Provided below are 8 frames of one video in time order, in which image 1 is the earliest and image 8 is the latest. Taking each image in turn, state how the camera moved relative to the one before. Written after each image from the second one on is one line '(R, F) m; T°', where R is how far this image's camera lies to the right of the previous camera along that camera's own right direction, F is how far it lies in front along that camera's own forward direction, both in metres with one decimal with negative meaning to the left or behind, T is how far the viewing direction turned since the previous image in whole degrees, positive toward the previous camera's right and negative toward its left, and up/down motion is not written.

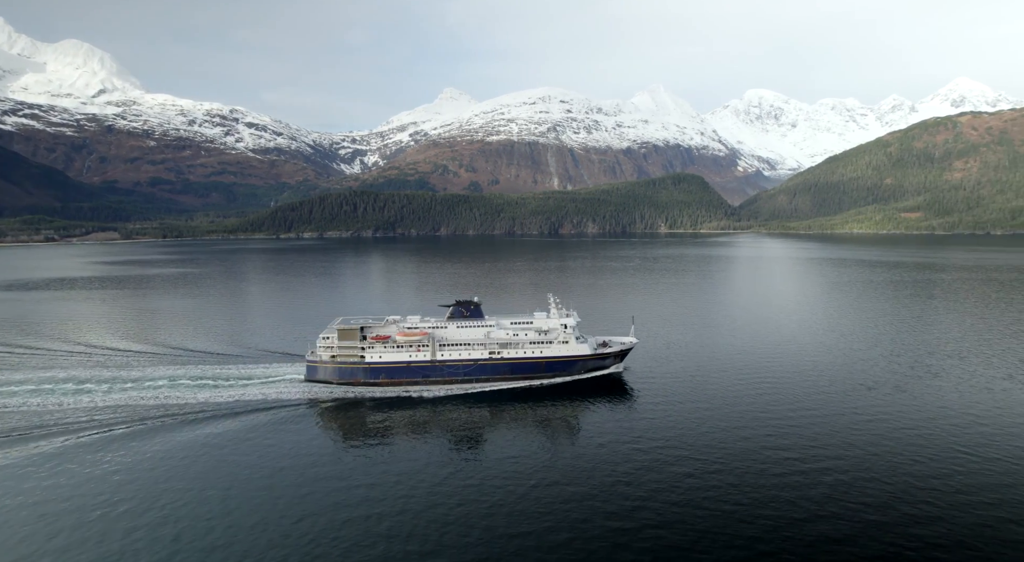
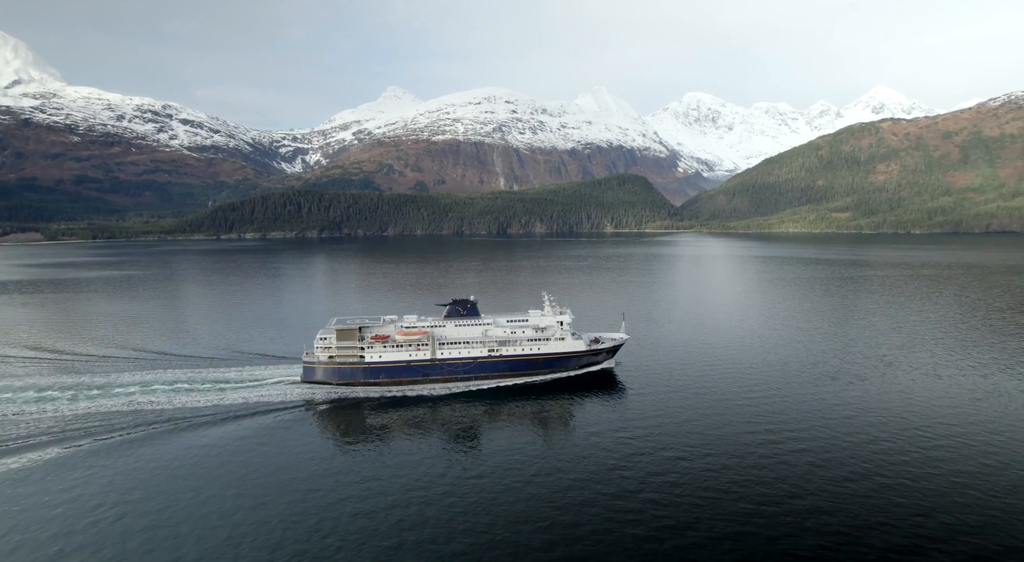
(-3.8, -0.6) m; +5°
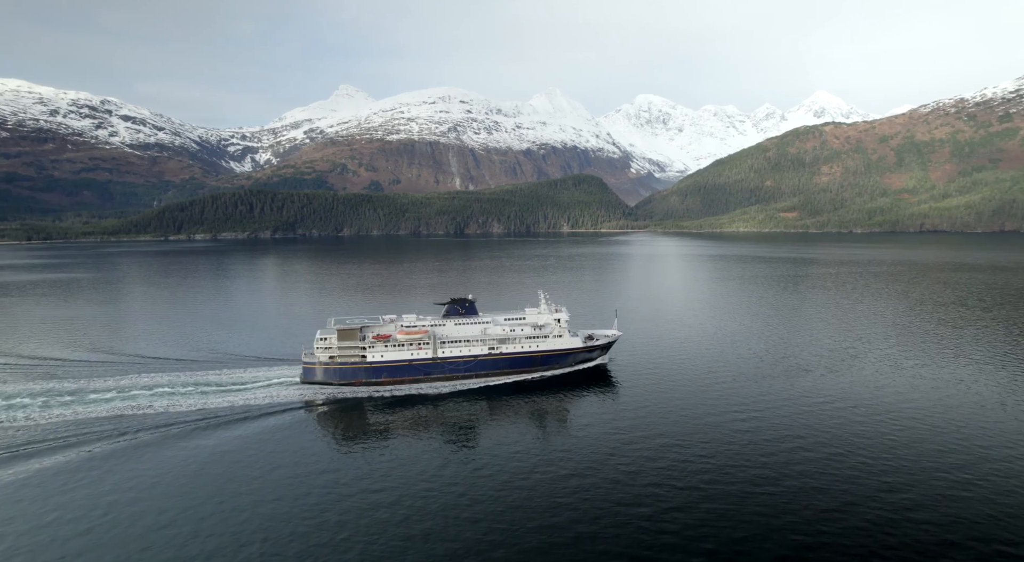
(-3.3, -0.6) m; +4°
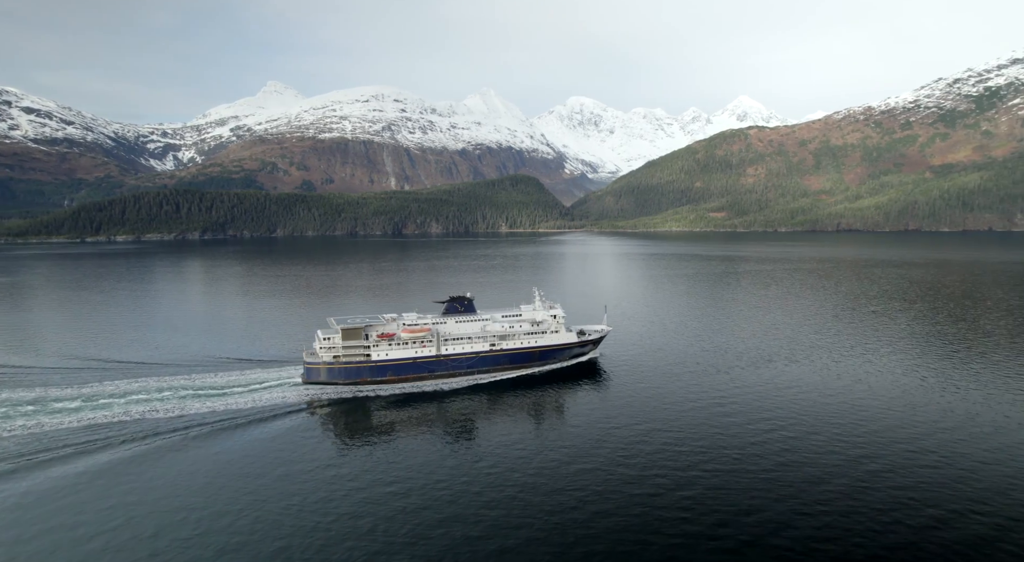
(-4.8, -0.8) m; +6°
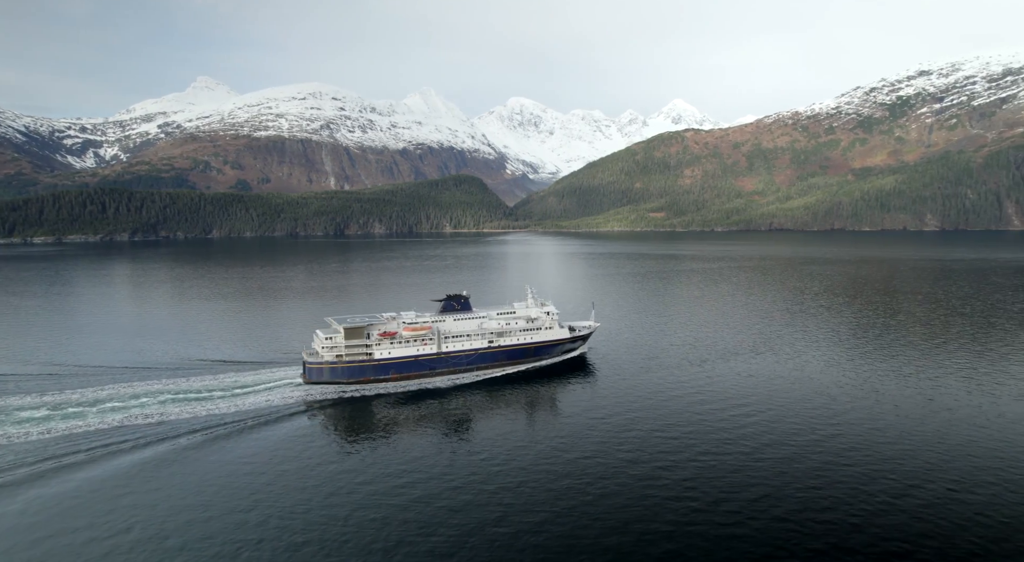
(-4.2, -0.9) m; +5°
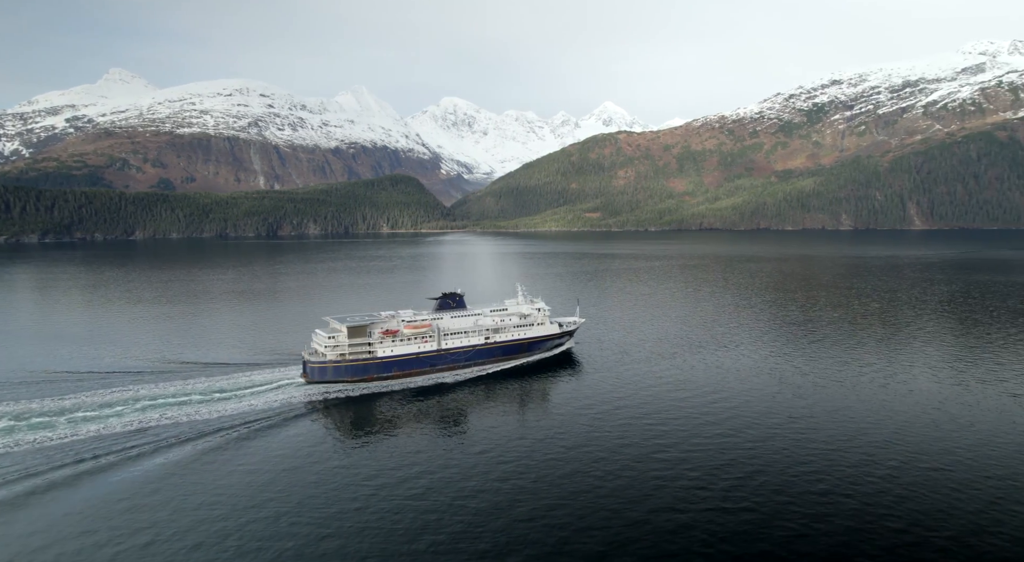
(-4.7, -1.1) m; +6°
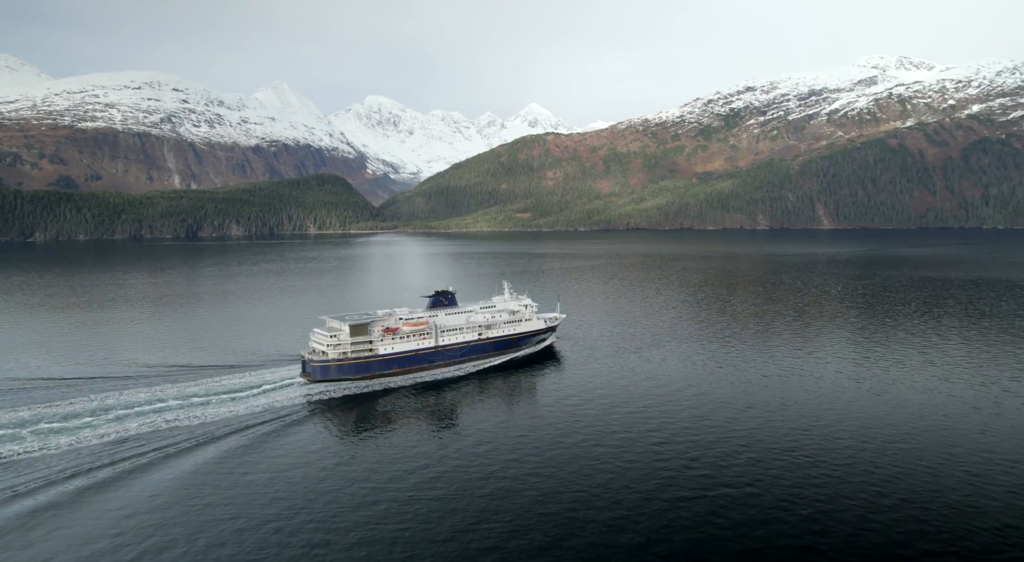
(-5.0, -1.3) m; +6°
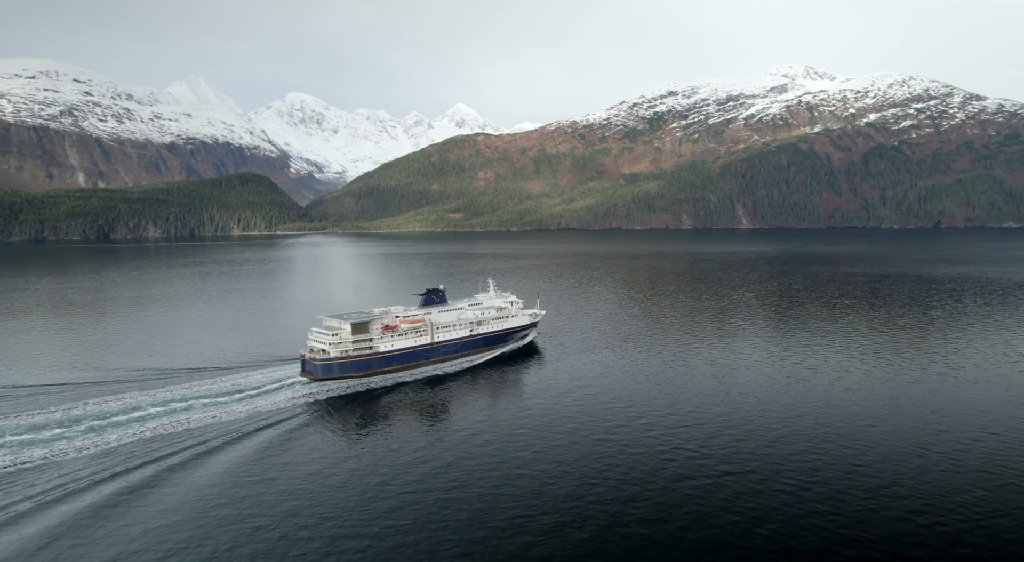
(-4.8, -1.5) m; +6°
